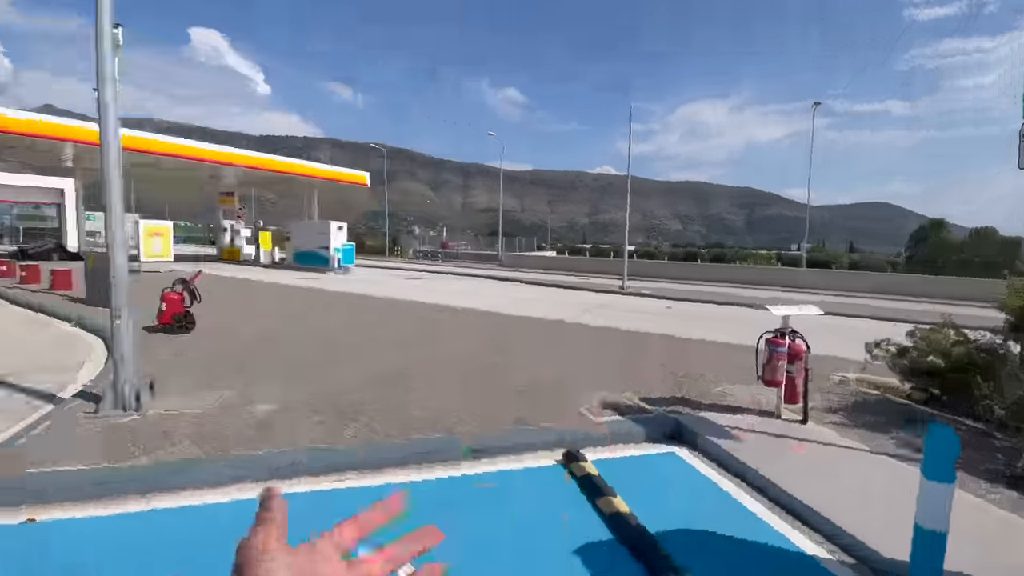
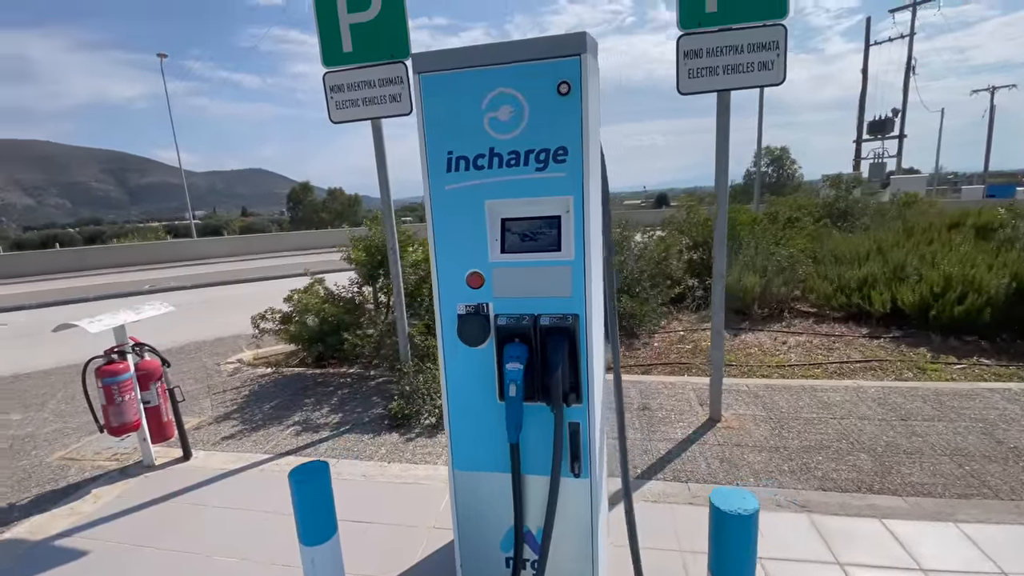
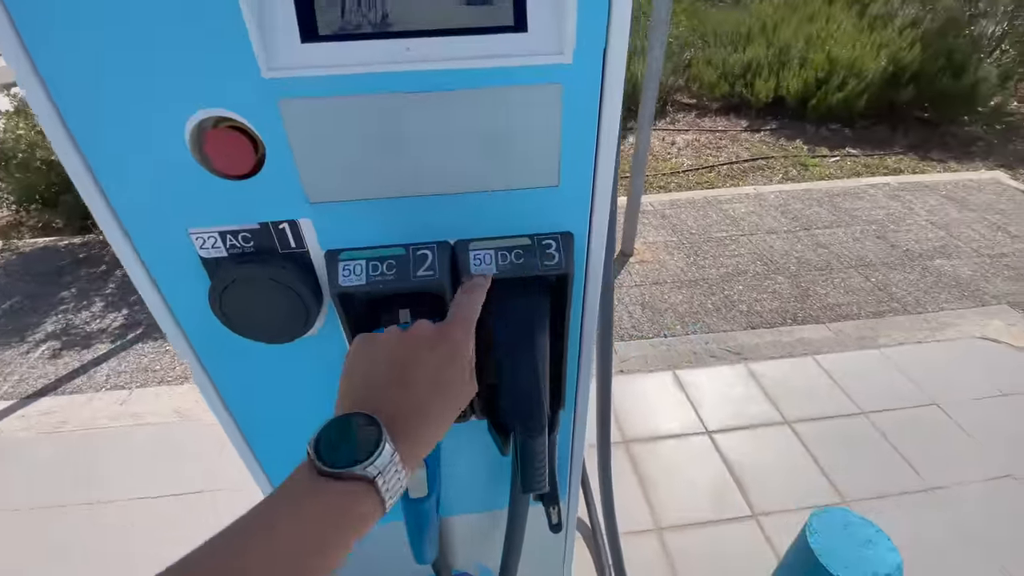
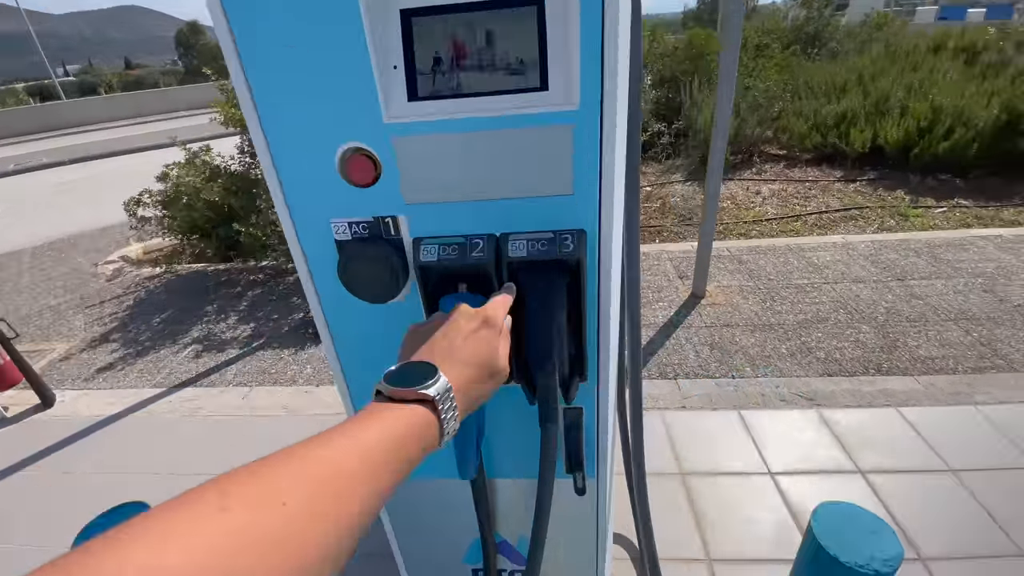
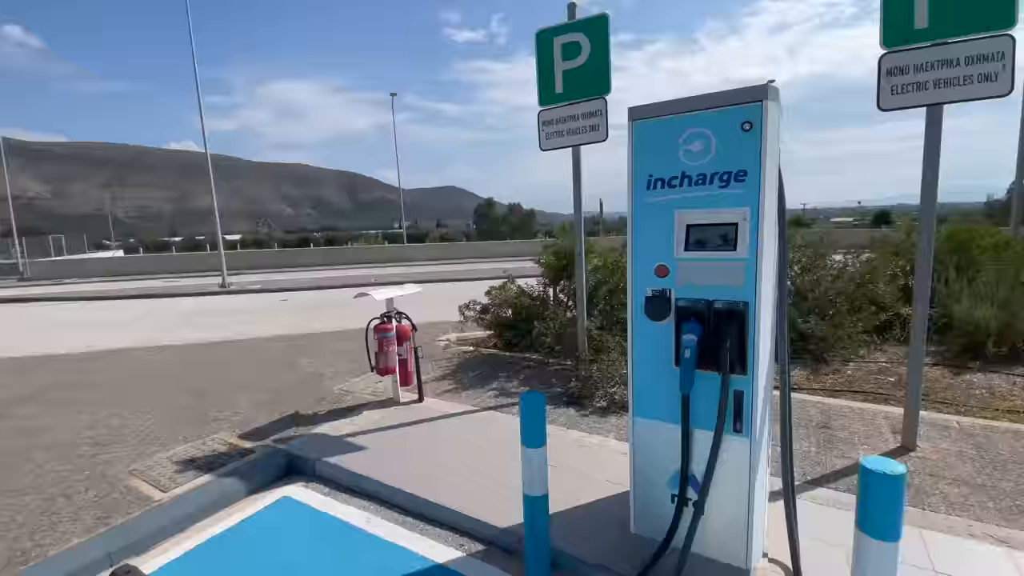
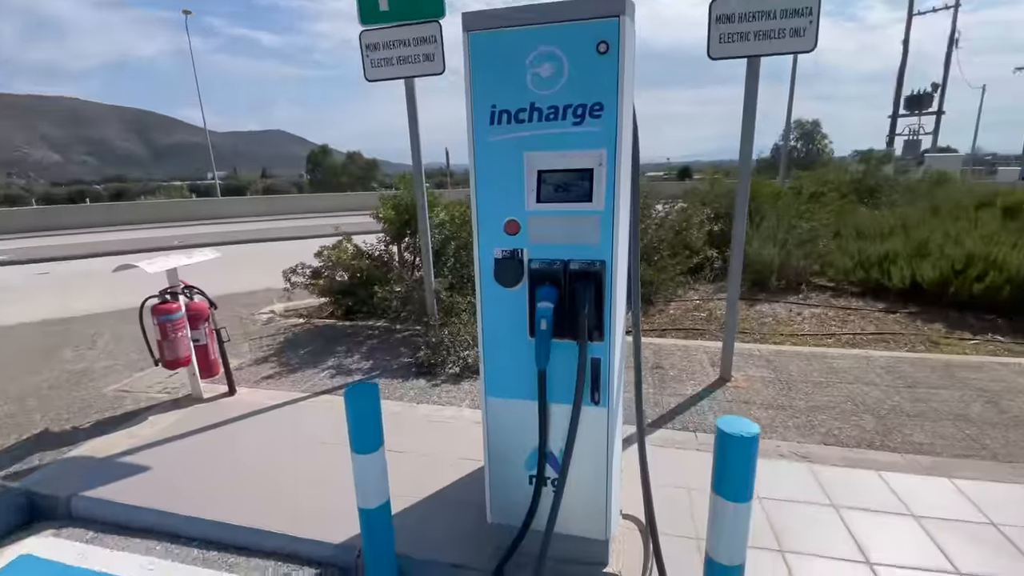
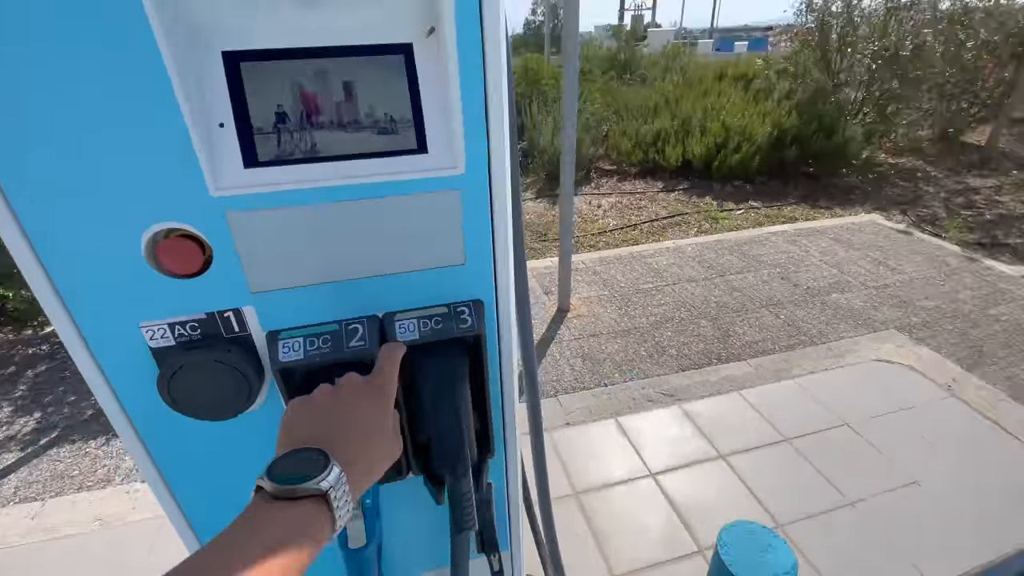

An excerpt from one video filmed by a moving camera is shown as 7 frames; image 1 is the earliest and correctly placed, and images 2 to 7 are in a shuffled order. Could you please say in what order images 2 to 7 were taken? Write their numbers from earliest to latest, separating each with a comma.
5, 6, 2, 4, 3, 7
